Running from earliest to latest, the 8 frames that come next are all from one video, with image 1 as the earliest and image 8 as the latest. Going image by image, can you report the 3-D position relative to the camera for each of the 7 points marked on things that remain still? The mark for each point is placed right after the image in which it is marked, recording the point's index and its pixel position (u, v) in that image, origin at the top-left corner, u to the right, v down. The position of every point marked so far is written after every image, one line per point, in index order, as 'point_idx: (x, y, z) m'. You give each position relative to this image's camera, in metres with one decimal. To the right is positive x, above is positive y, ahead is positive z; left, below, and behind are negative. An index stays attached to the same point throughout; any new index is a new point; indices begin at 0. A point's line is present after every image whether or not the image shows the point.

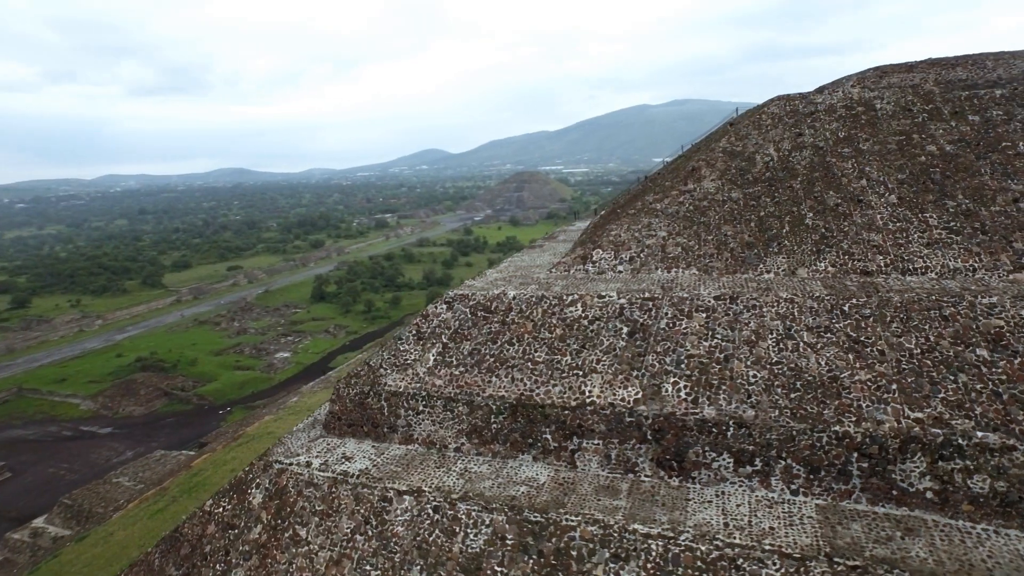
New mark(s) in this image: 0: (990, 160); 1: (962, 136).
0: (+8.3, +2.2, +9.9) m
1: (+8.3, +2.8, +10.5) m
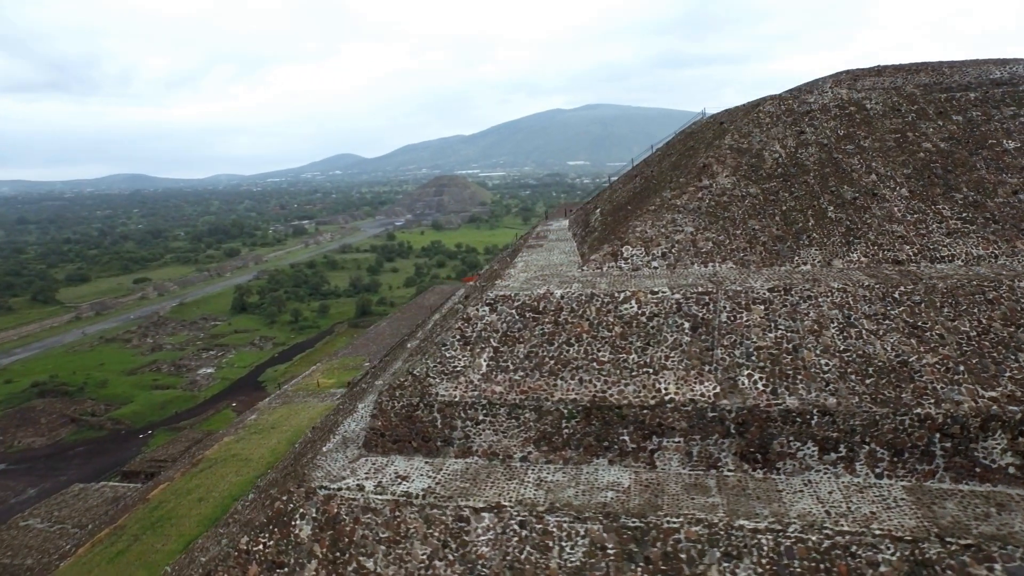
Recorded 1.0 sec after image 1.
0: (+8.8, +2.5, +10.7) m
1: (+8.7, +3.0, +11.3) m
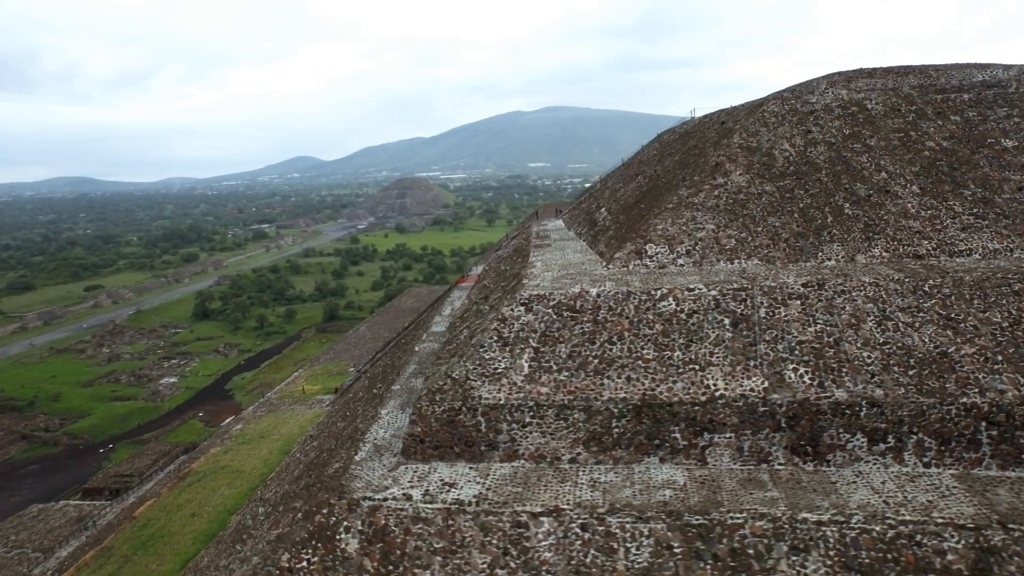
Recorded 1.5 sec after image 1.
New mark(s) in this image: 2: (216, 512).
0: (+9.2, +2.6, +11.2) m
1: (+9.0, +3.2, +11.7) m
2: (-7.8, -5.9, +15.1) m
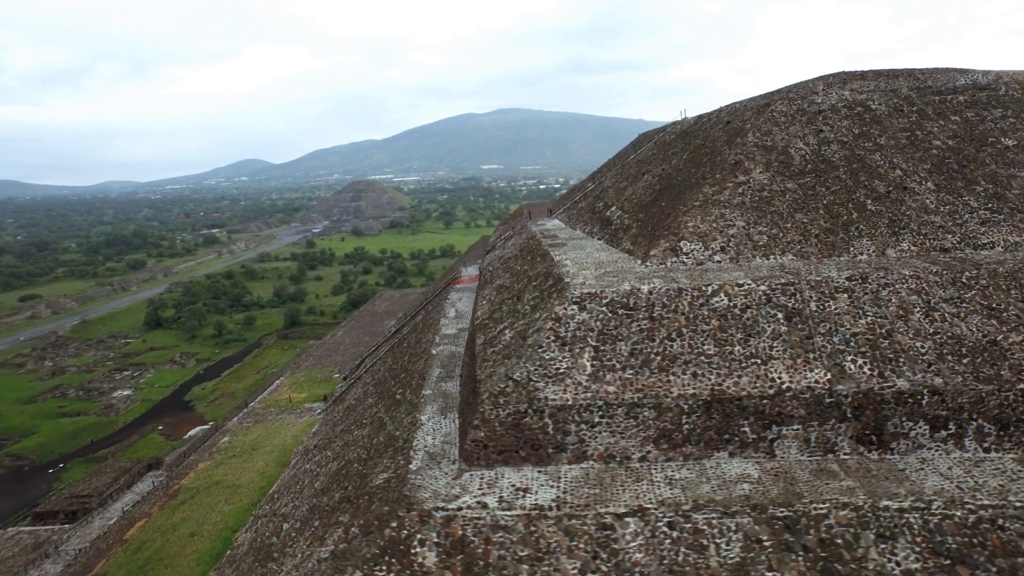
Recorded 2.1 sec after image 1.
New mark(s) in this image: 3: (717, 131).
0: (+9.7, +2.8, +11.7) m
1: (+9.5, +3.3, +12.3) m
2: (-7.3, -6.0, +14.3) m
3: (+5.4, +4.1, +15.1) m
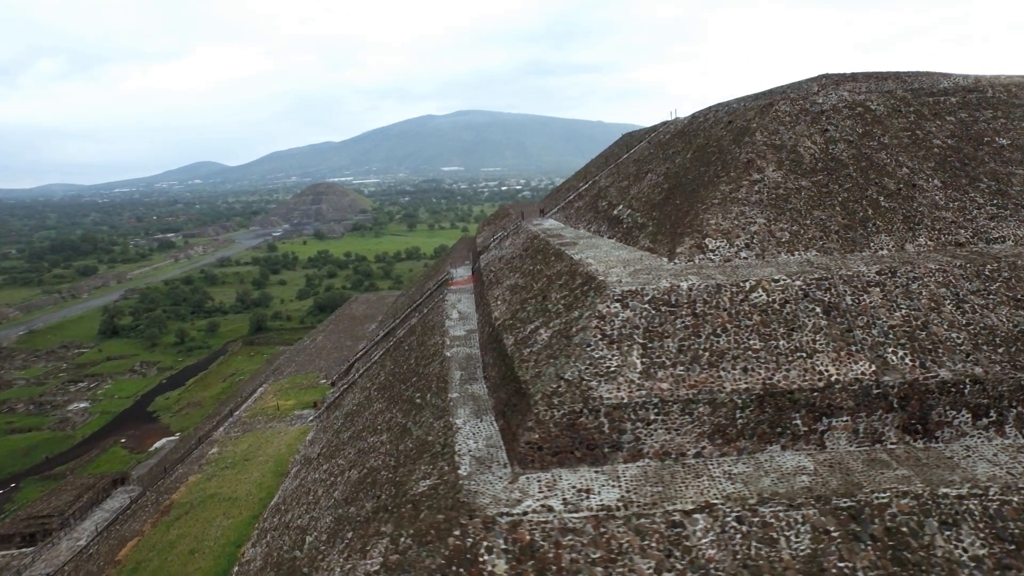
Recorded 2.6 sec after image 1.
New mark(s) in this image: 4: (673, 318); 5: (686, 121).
0: (+10.1, +2.9, +12.3) m
1: (+9.9, +3.5, +12.8) m
2: (-7.0, -6.1, +13.7) m
3: (+5.6, +4.2, +15.4) m
4: (+2.4, -0.4, +8.6) m
5: (+5.7, +5.4, +18.6) m
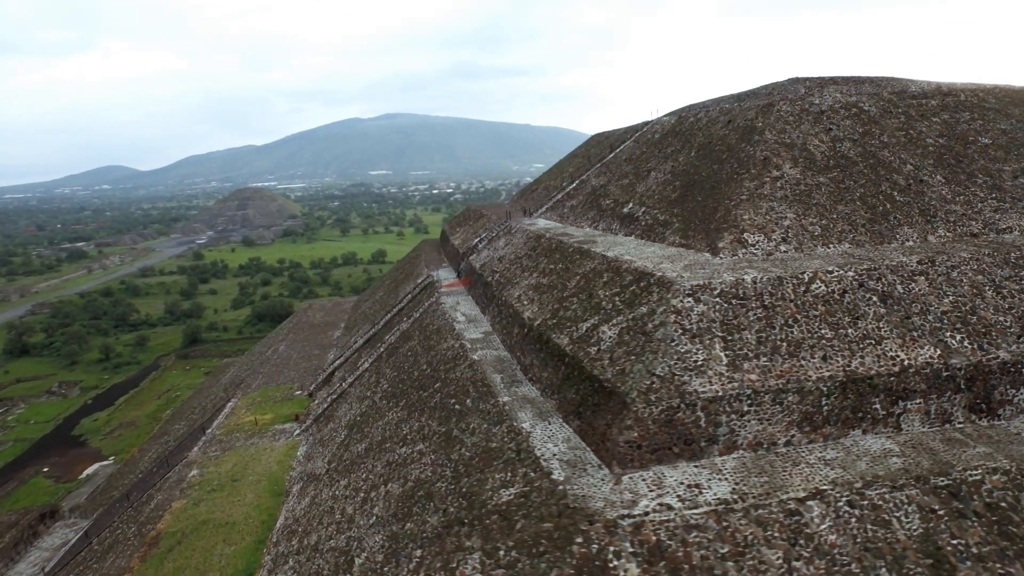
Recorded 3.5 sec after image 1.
0: (+10.7, +3.2, +13.3) m
1: (+10.3, +3.8, +13.8) m
2: (-6.2, -6.3, +12.6) m
3: (+5.7, +4.4, +15.8) m
4: (+3.5, -0.3, +8.7) m
5: (+5.4, +5.5, +19.0) m
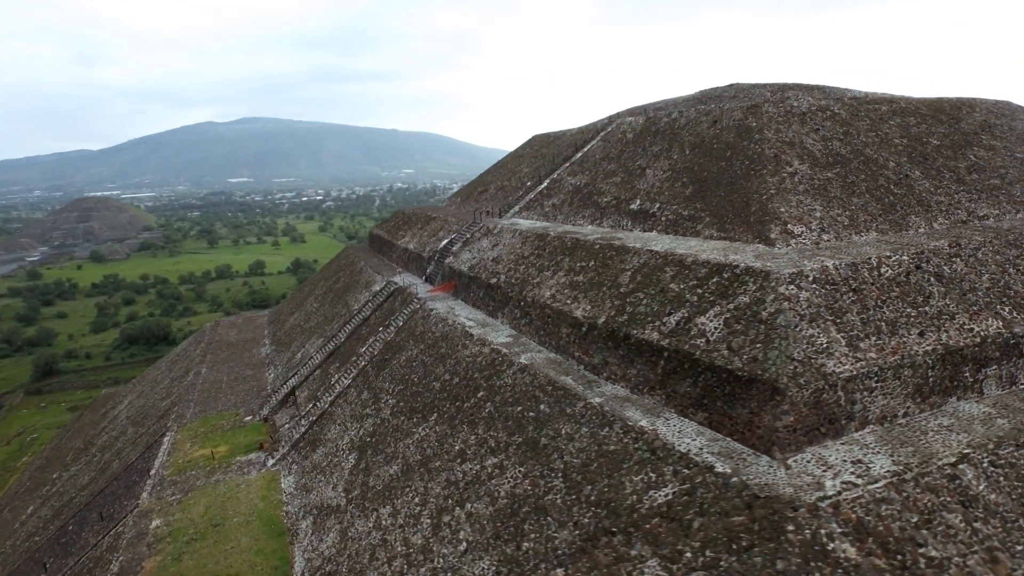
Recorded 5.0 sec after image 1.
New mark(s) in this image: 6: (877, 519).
0: (+11.1, +3.7, +15.2) m
1: (+10.6, +4.2, +15.6) m
2: (-4.8, -6.5, +10.8) m
3: (+5.7, +4.6, +16.6) m
4: (+5.3, -0.1, +9.2) m
5: (+4.6, +5.7, +19.7) m
6: (+4.2, -2.7, +6.7) m
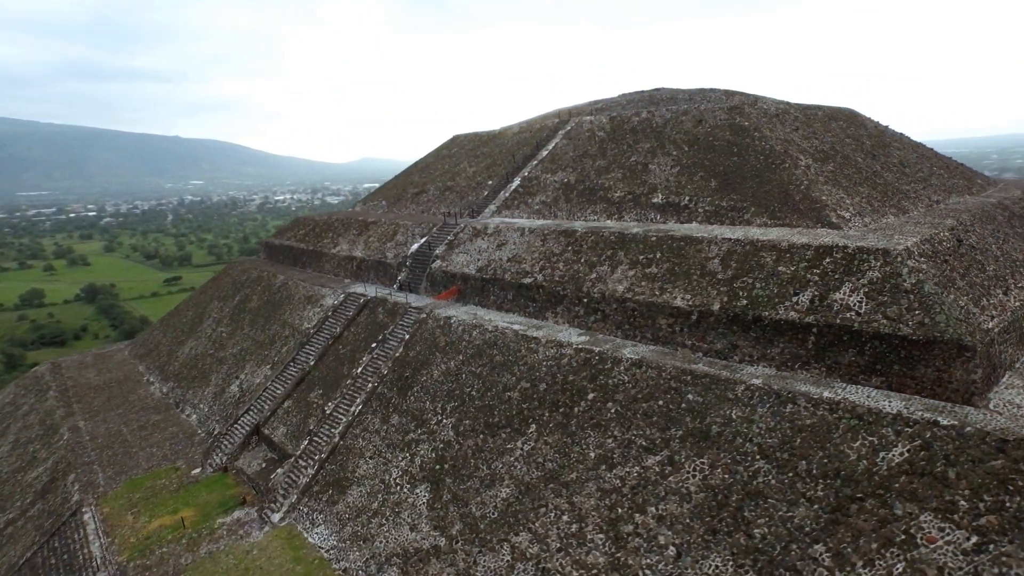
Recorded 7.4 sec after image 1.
0: (+11.3, +4.4, +18.2) m
1: (+10.7, +4.9, +18.5) m
2: (-1.6, -6.7, +8.9) m
3: (+5.7, +4.9, +17.8) m
4: (+8.0, +0.4, +10.6) m
5: (+3.7, +5.9, +20.4) m
6: (+8.0, -2.2, +7.9) m
